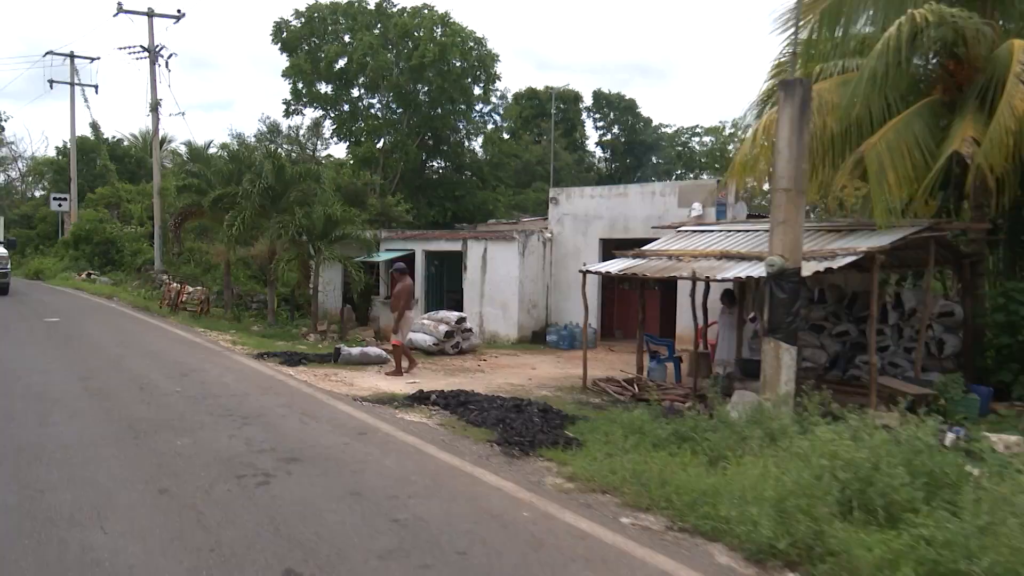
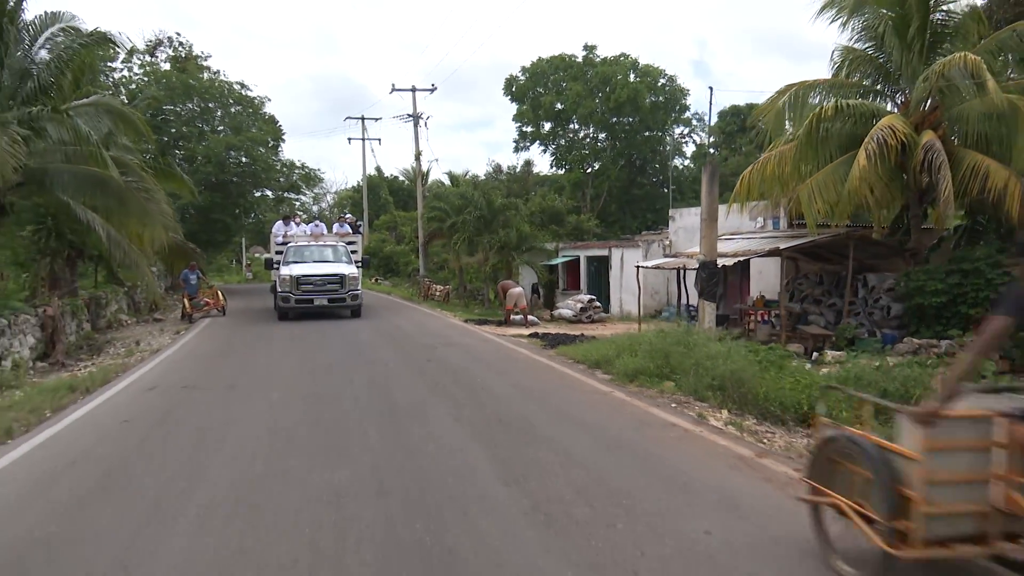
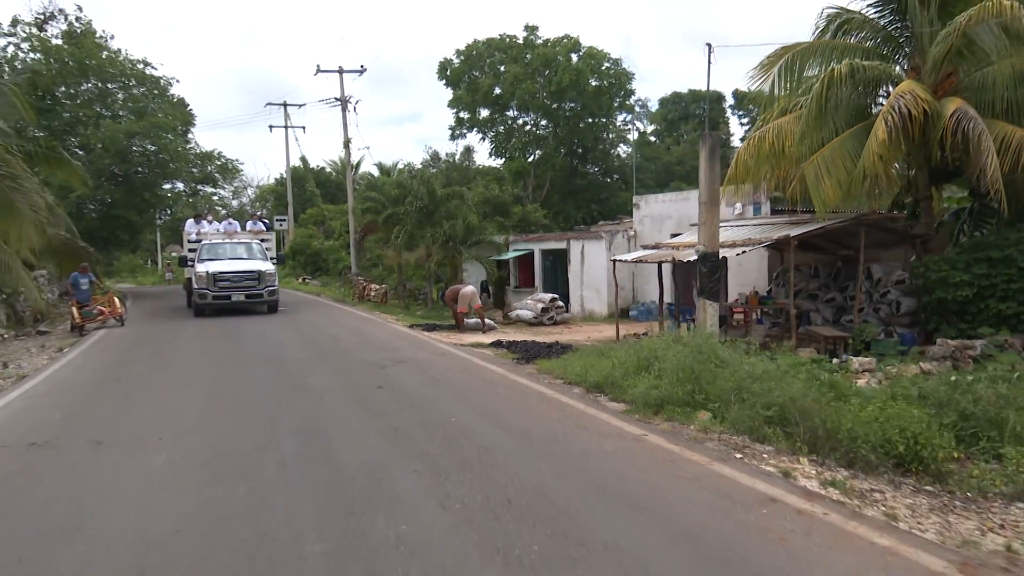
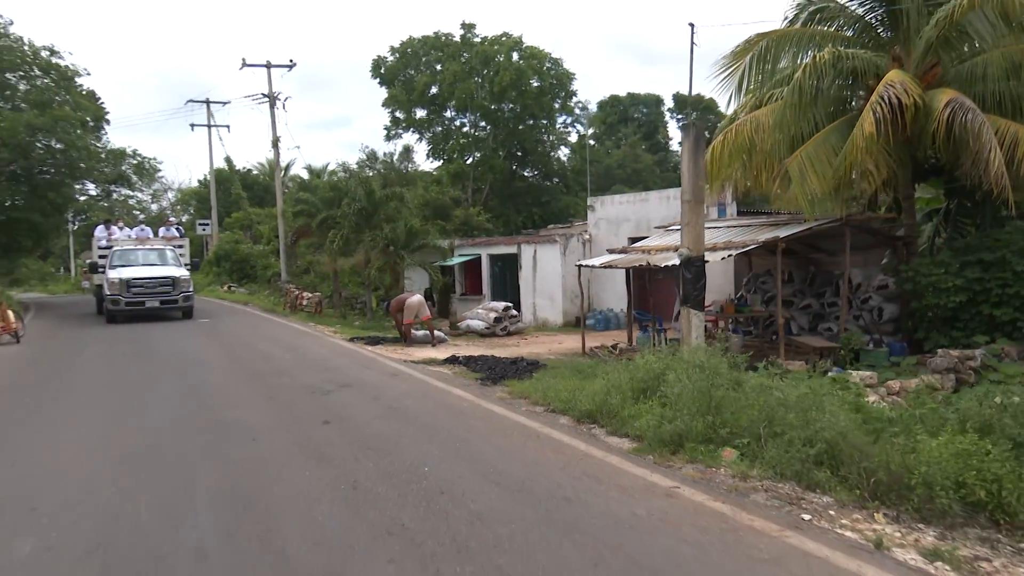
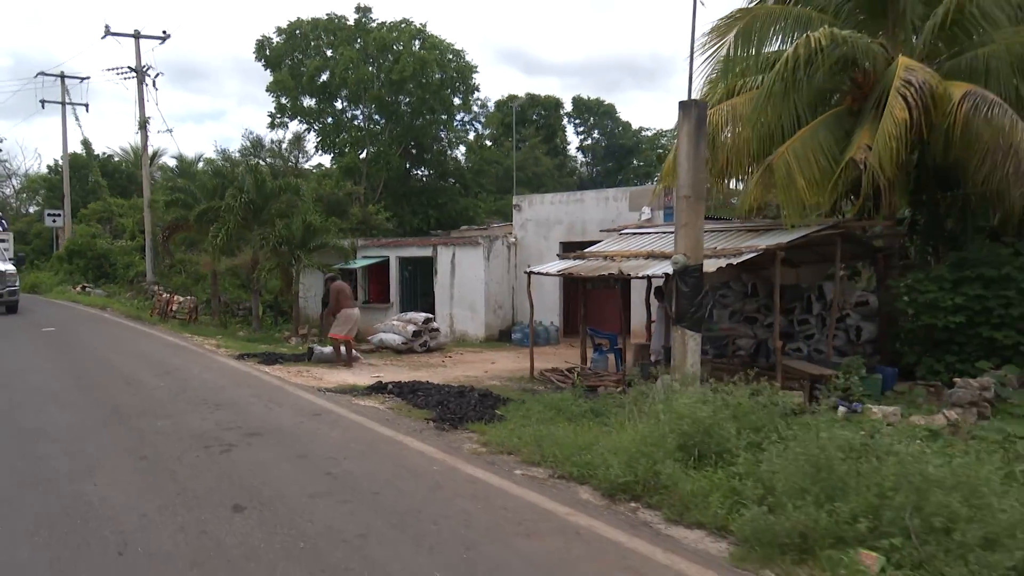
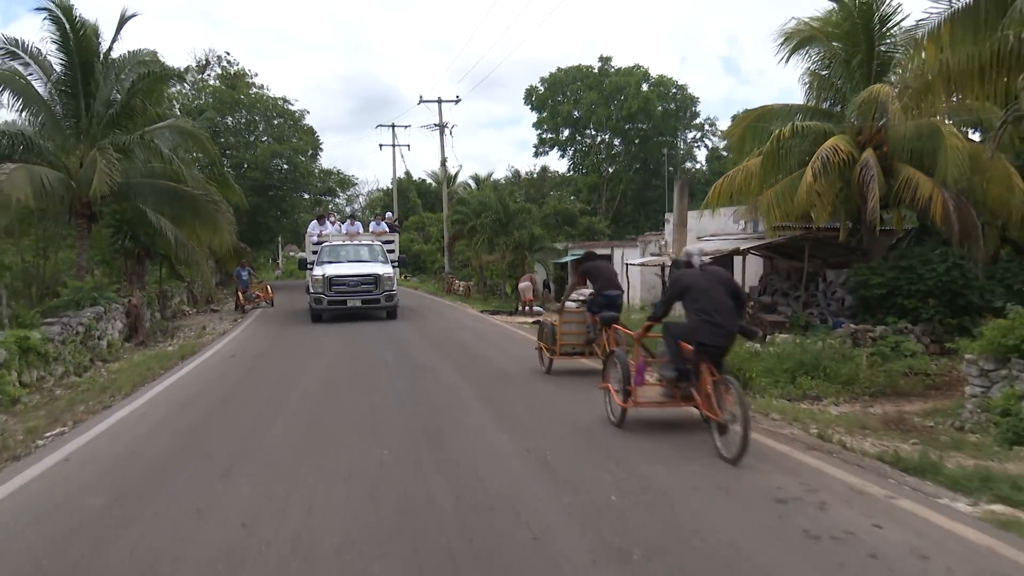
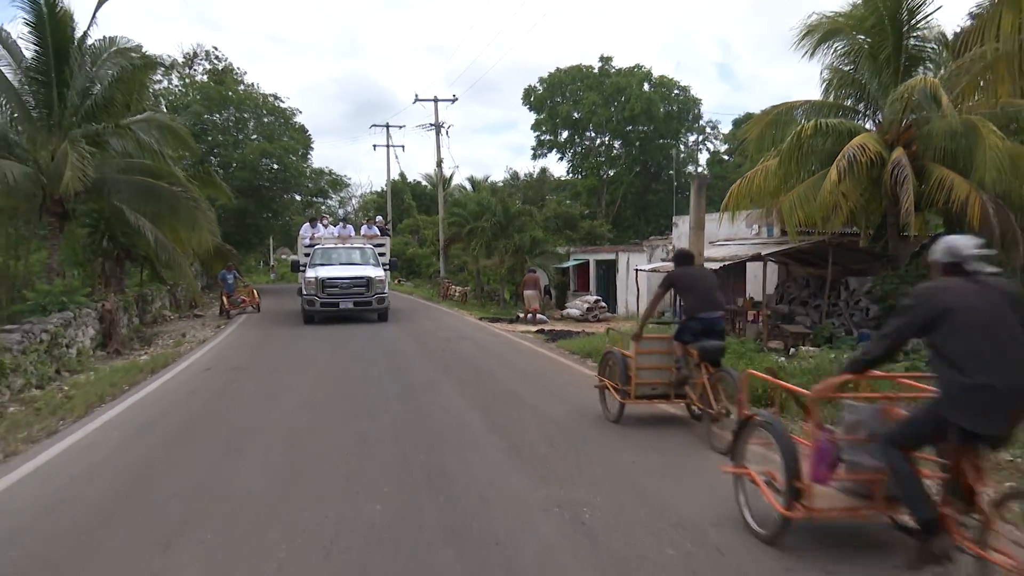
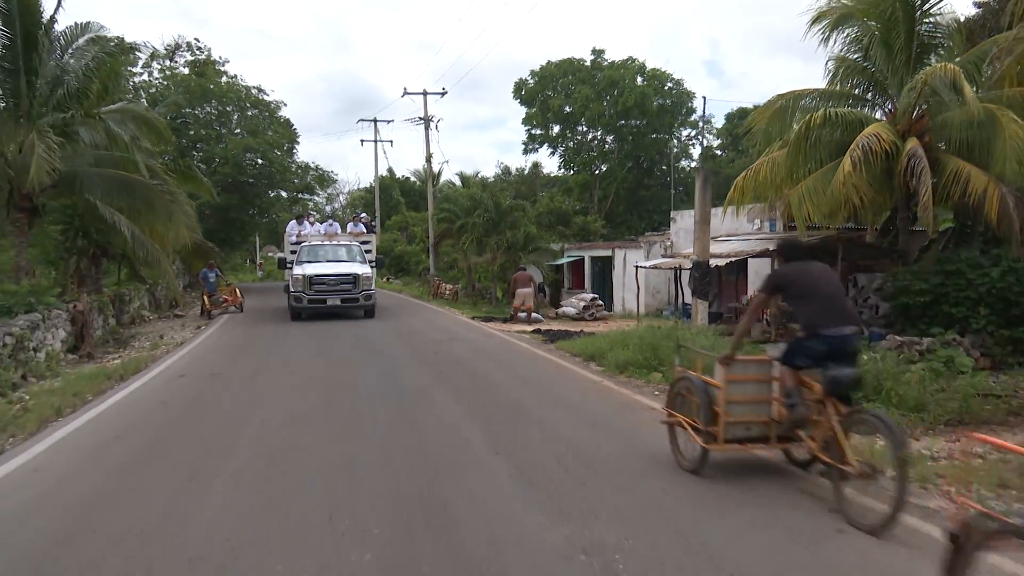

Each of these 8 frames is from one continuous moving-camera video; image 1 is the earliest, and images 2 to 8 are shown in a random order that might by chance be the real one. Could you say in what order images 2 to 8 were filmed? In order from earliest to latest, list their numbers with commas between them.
5, 4, 3, 2, 8, 7, 6
